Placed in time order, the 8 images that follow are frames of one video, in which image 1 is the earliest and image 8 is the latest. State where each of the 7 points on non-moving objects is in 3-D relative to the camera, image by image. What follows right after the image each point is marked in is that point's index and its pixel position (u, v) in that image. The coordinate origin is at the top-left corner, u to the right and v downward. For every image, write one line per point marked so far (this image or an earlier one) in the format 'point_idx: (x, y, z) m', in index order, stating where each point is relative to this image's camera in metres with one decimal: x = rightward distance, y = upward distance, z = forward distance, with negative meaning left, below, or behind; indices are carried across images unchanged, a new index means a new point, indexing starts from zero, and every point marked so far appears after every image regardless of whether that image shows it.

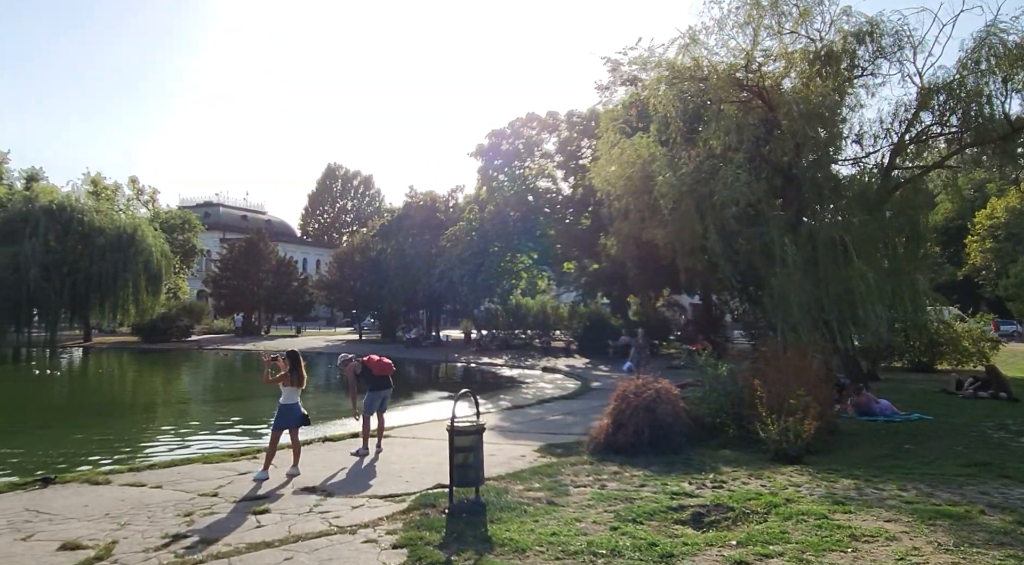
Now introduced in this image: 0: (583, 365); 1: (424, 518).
0: (+1.8, -2.1, +19.1) m
1: (-0.5, -1.3, +4.0) m
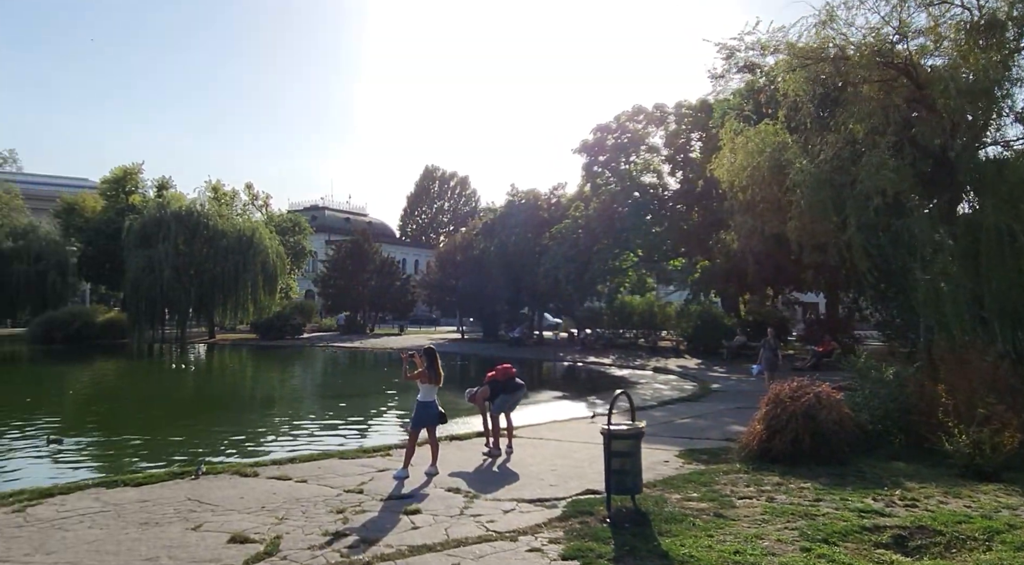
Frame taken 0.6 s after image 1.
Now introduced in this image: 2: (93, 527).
0: (+4.6, -2.1, +18.5) m
1: (+0.4, -1.3, +3.9) m
2: (-2.9, -1.7, +5.1) m
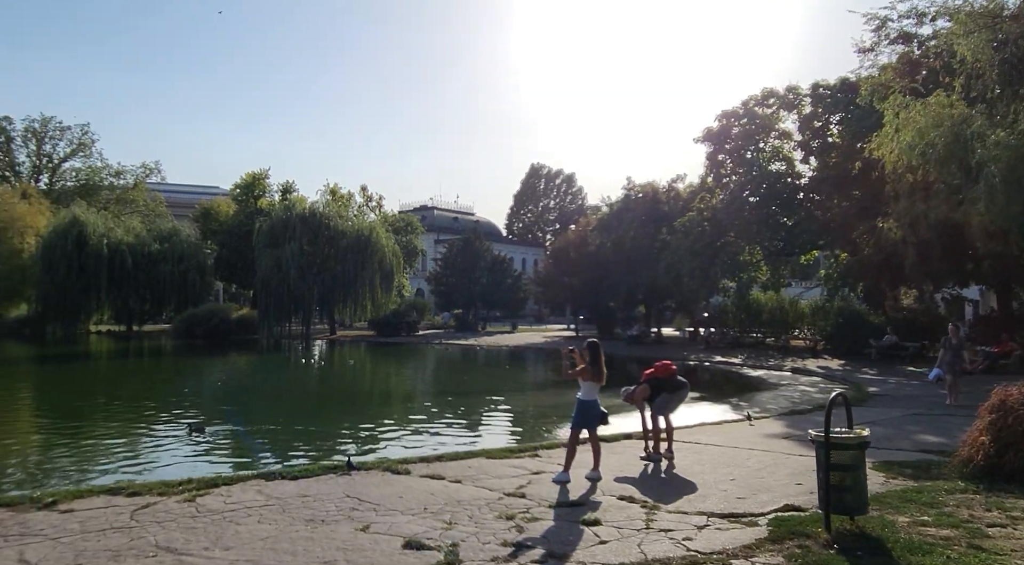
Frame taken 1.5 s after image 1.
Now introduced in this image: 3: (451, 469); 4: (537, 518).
0: (+7.6, -2.0, +17.2) m
1: (+1.3, -1.2, +3.3) m
2: (-1.7, -1.6, +5.1) m
3: (-0.5, -1.7, +6.6) m
4: (+0.1, -1.4, +4.5) m
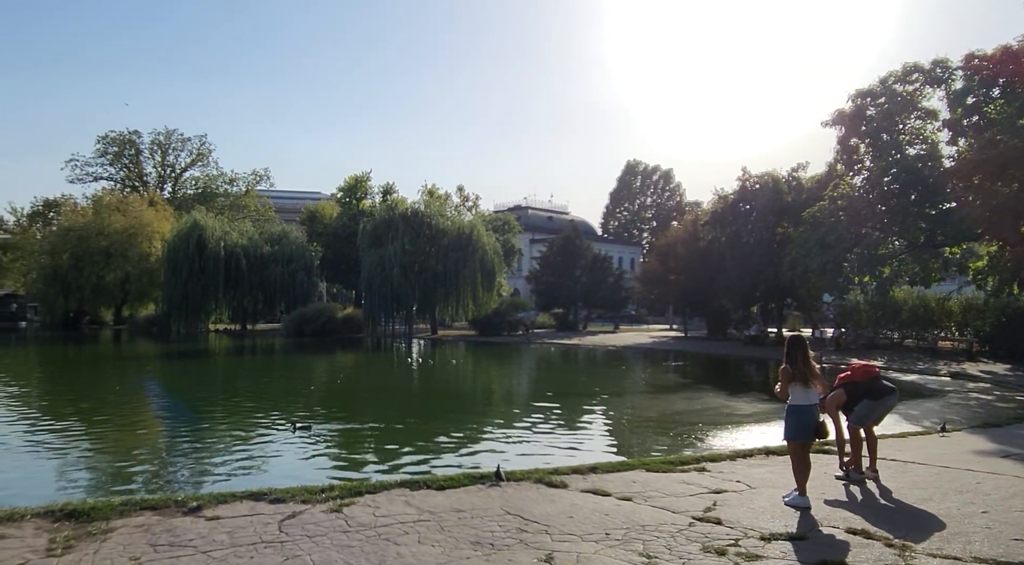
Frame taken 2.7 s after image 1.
0: (+10.3, -1.8, +15.4) m
1: (+2.3, -1.1, +2.4) m
2: (-0.6, -1.6, +4.5) m
3: (+0.8, -1.6, +5.9) m
4: (+1.2, -1.4, +3.7) m
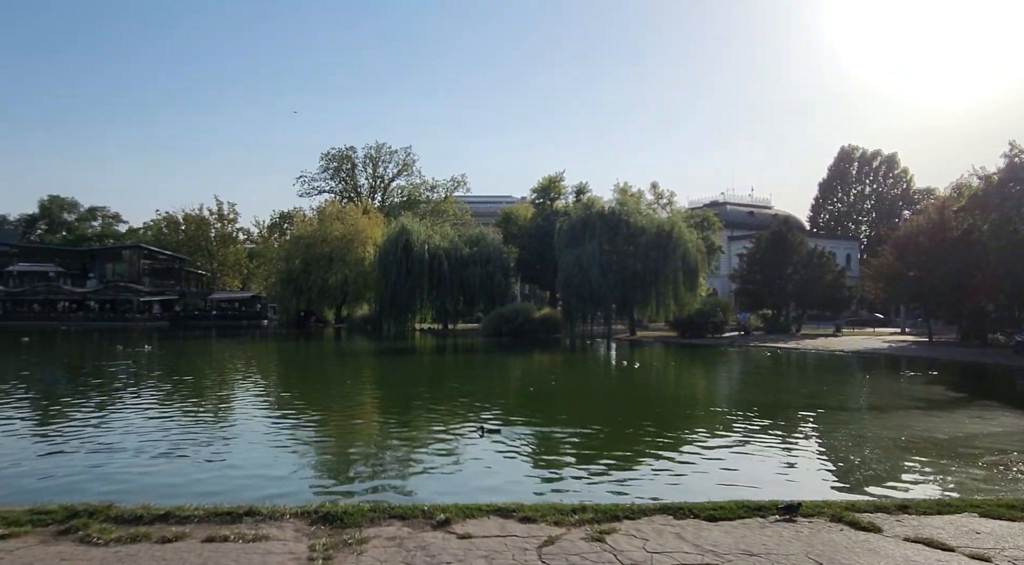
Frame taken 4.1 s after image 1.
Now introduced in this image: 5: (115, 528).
0: (+14.3, -1.7, +11.4) m
1: (+3.3, -1.1, +0.9) m
2: (+1.1, -1.6, +3.7) m
3: (+2.7, -1.6, +4.7) m
4: (+2.6, -1.3, +2.4) m
5: (-3.9, -2.4, +7.2) m
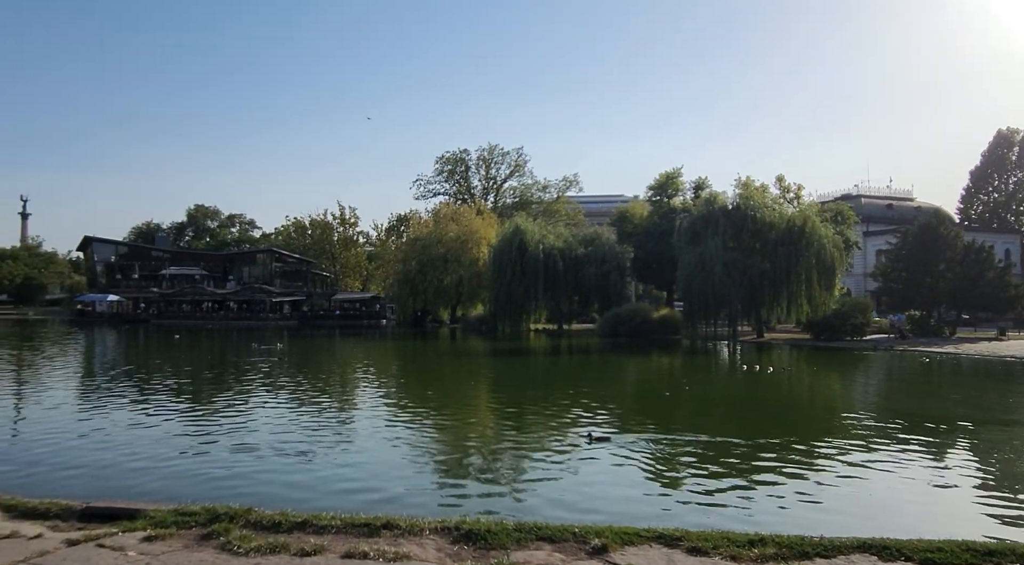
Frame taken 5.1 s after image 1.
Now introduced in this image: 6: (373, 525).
0: (+16.1, -1.6, +8.5) m
1: (+3.6, -1.1, -0.3) m
2: (+1.9, -1.6, +2.8) m
3: (+3.7, -1.6, +3.5) m
4: (+3.2, -1.3, +1.3) m
5: (-2.4, -2.4, +7.0) m
6: (-1.3, -2.3, +7.0) m
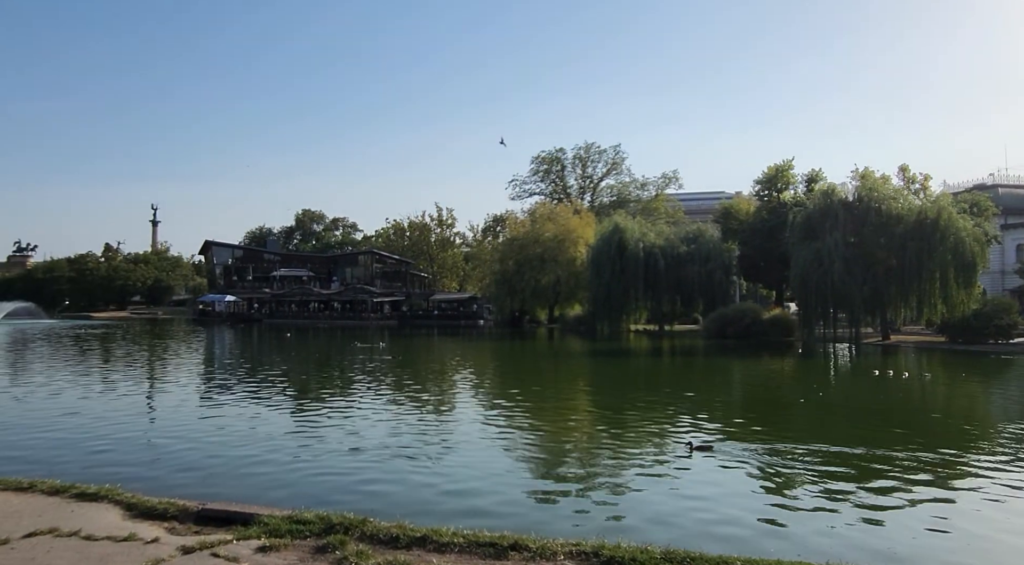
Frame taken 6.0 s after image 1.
0: (+17.4, -1.5, +5.6) m
1: (+3.9, -1.0, -1.5) m
2: (+2.5, -1.5, +1.7) m
3: (+4.4, -1.5, +2.2) m
4: (+3.6, -1.2, +0.1) m
5: (-1.2, -2.4, +6.5) m
6: (-0.1, -2.2, +6.3) m
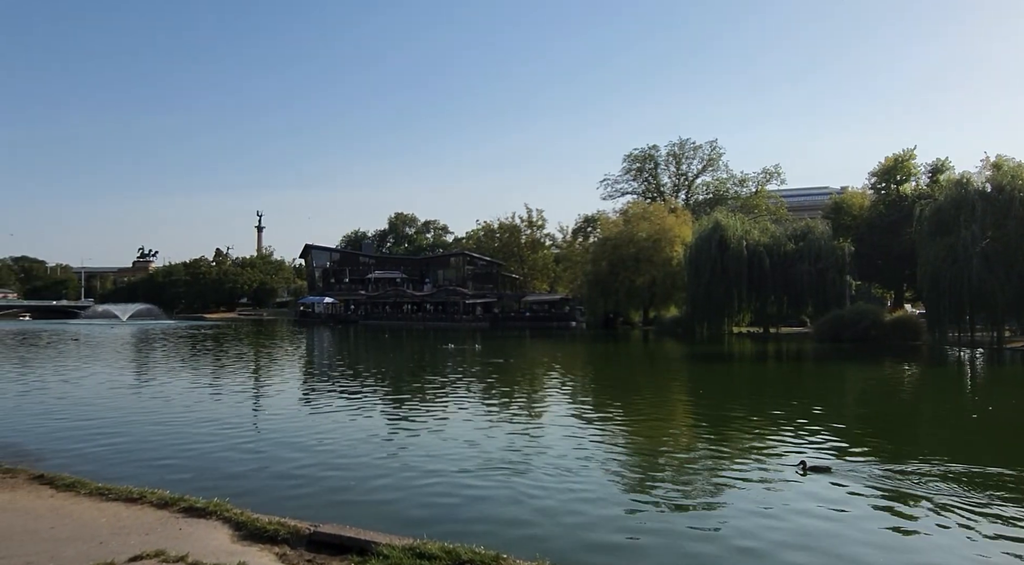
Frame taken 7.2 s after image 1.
0: (+18.4, -1.4, +2.3) m
1: (+4.1, -1.0, -3.1) m
2: (+3.2, -1.5, +0.3) m
3: (+5.1, -1.4, +0.5) m
4: (+4.1, -1.2, -1.5) m
5: (0.0, -2.3, +5.5) m
6: (+1.1, -2.2, +5.1) m
